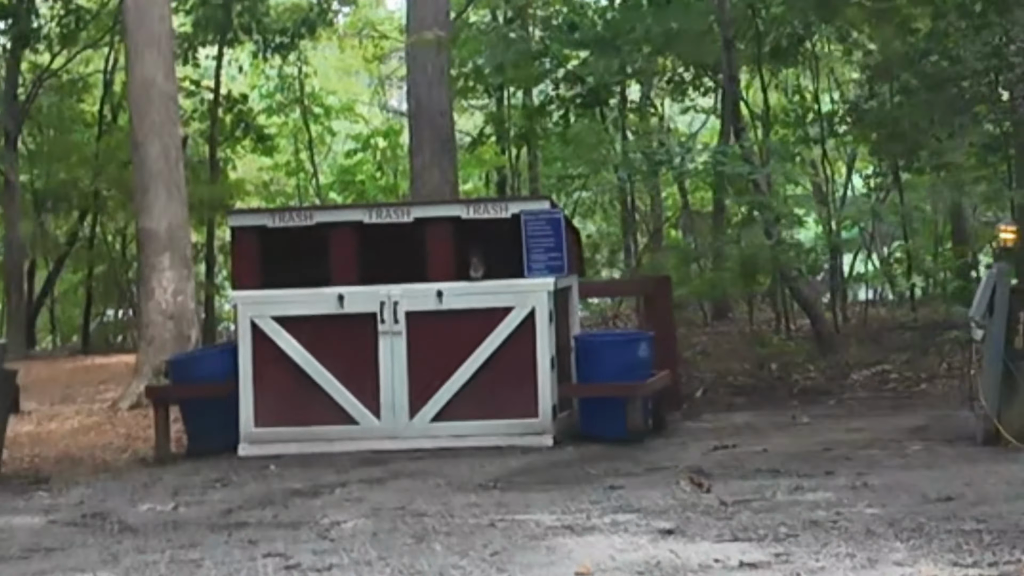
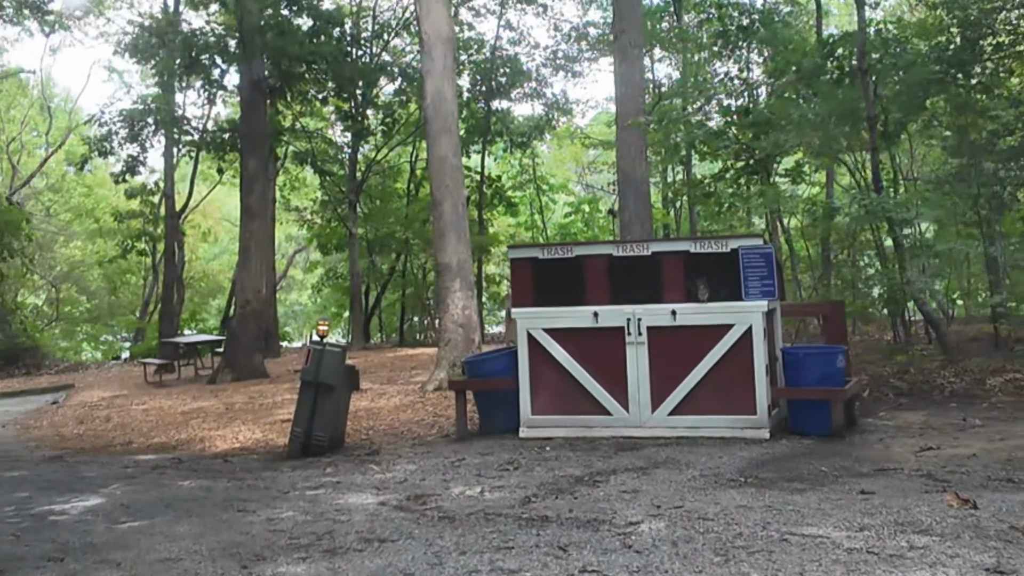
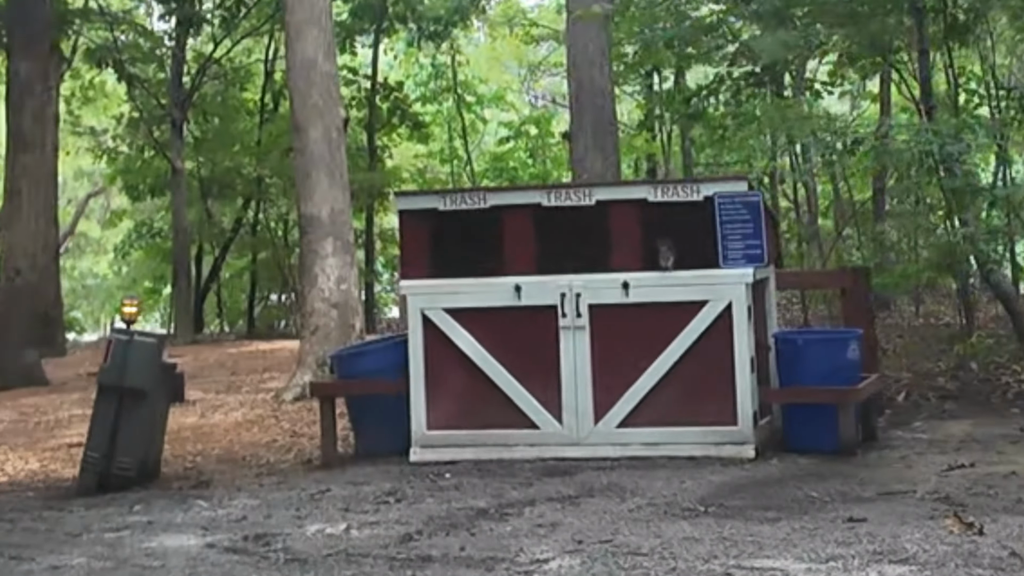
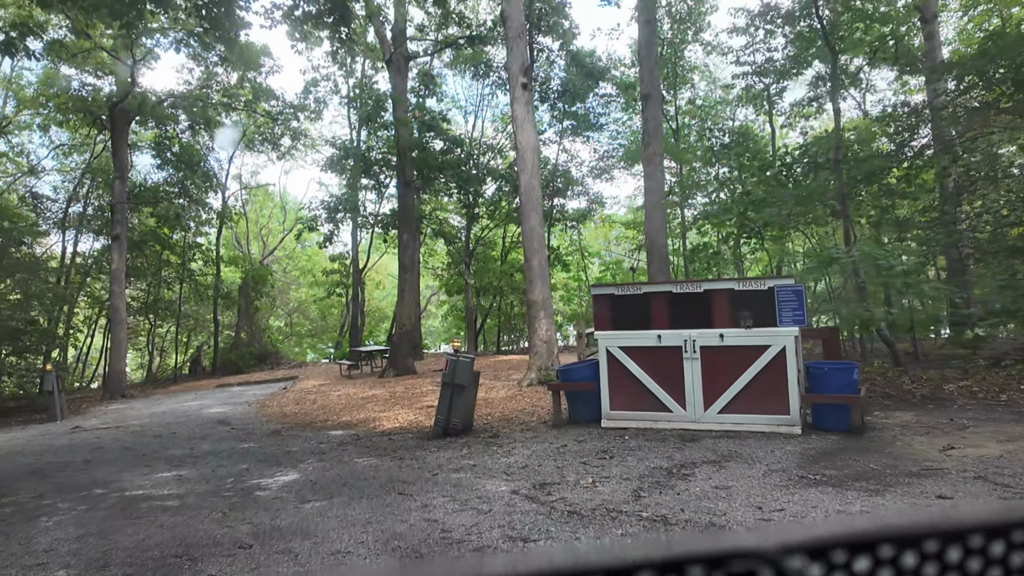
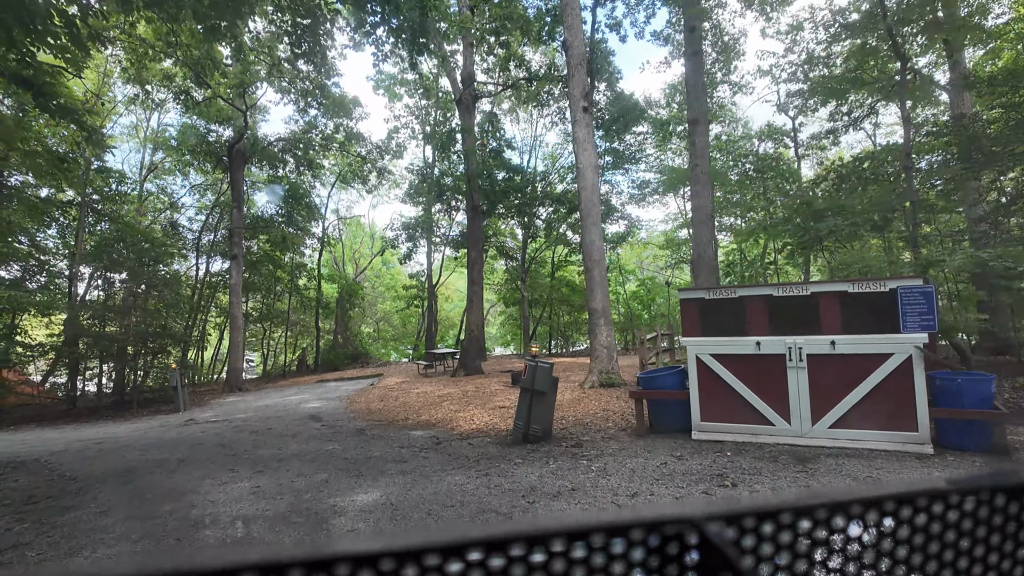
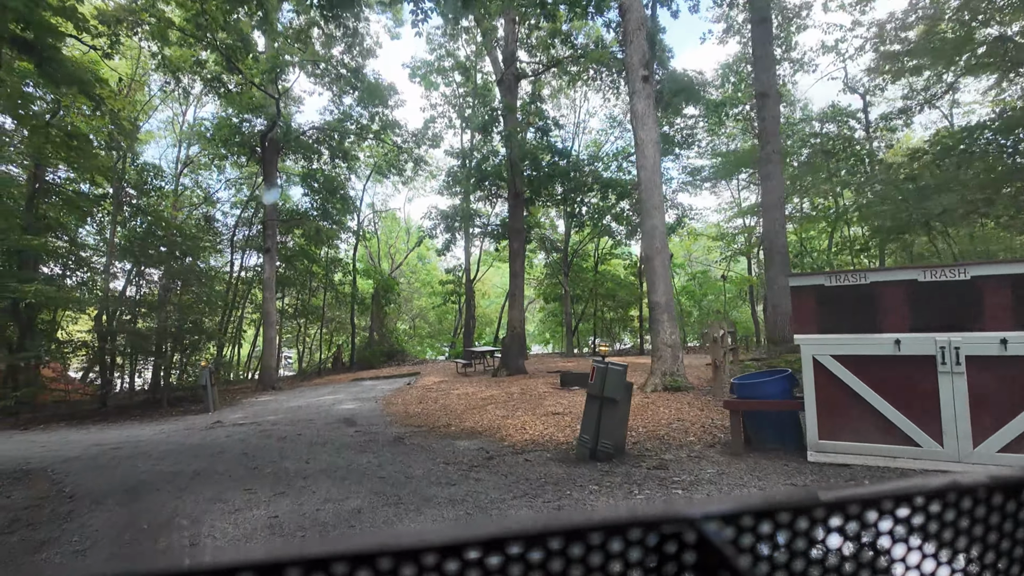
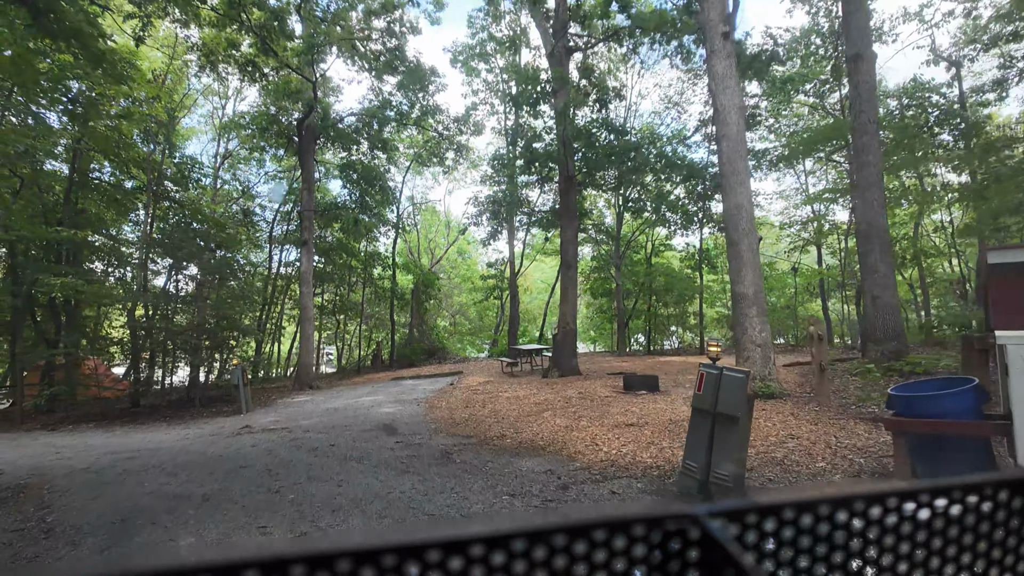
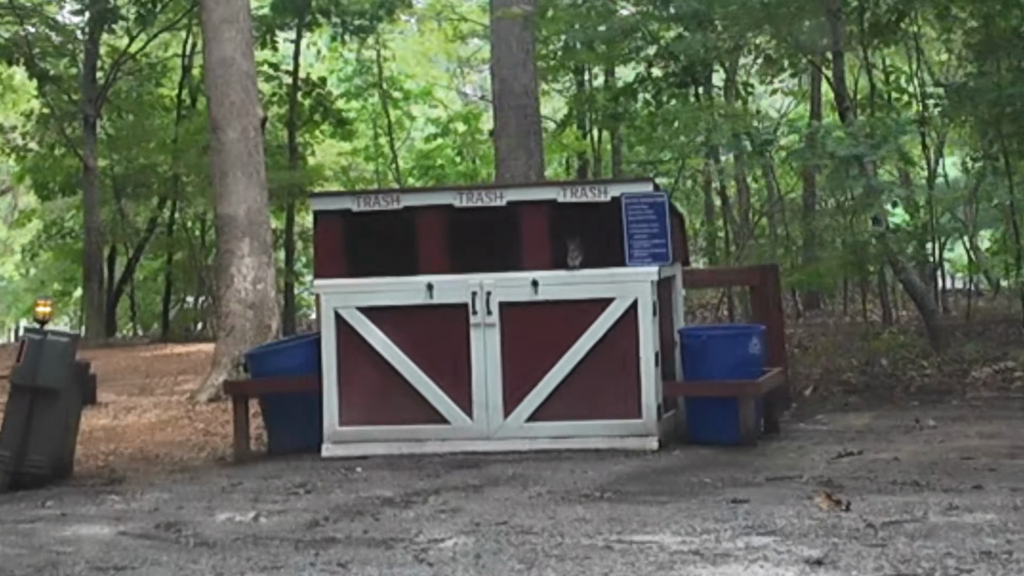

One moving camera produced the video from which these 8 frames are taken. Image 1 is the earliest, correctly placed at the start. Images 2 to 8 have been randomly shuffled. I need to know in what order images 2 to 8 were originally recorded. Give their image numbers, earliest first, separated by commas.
8, 3, 2, 4, 5, 6, 7
